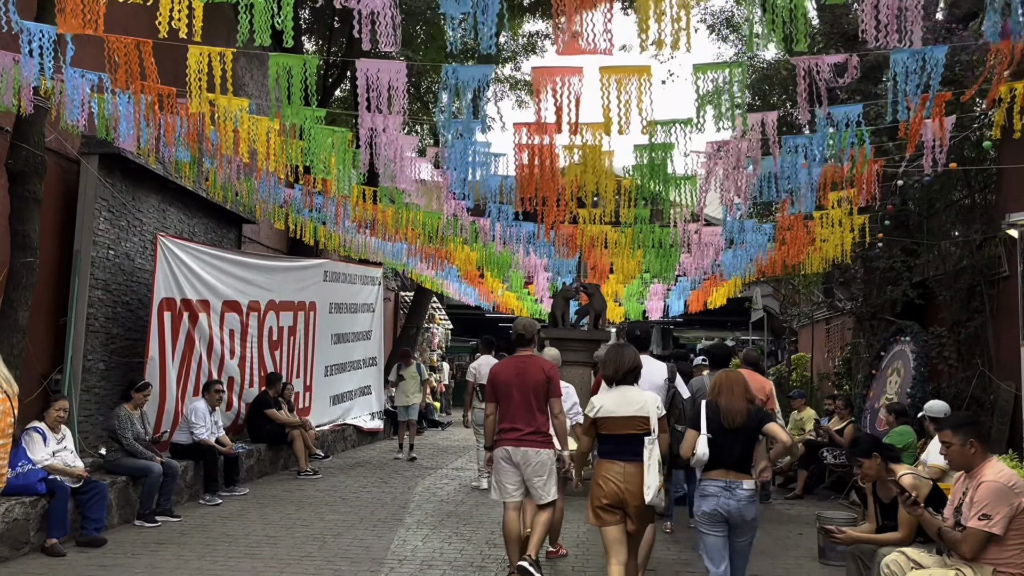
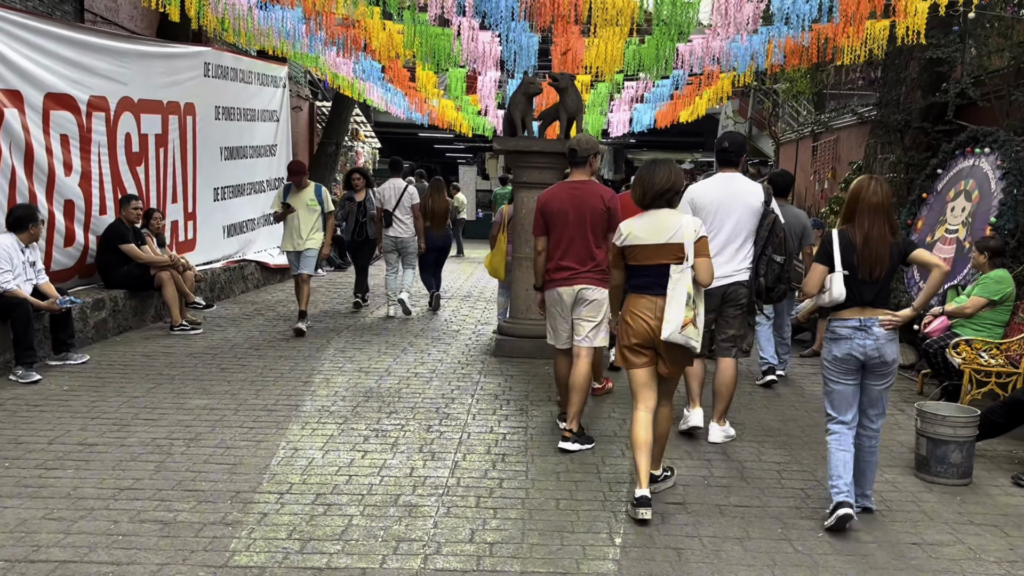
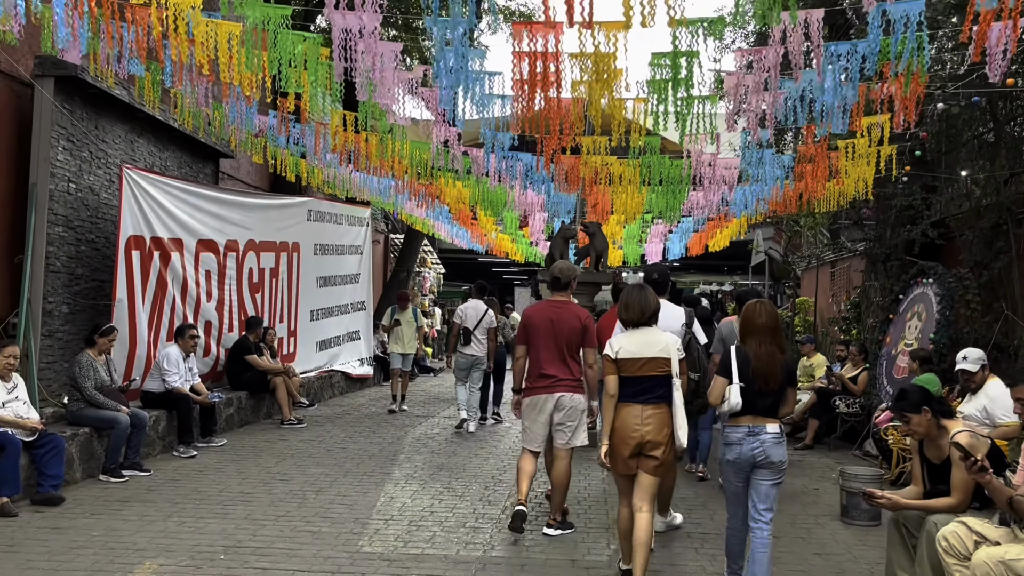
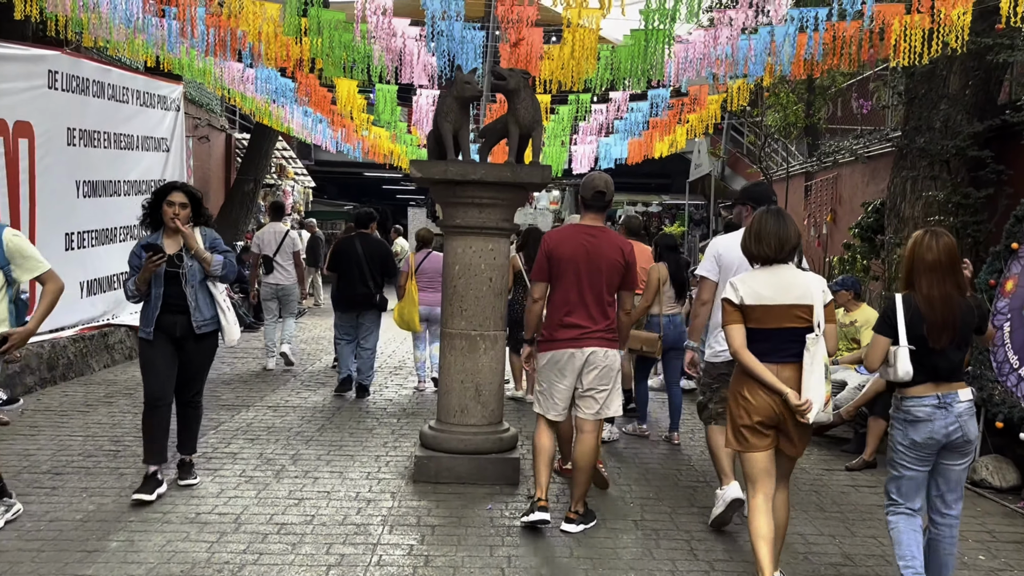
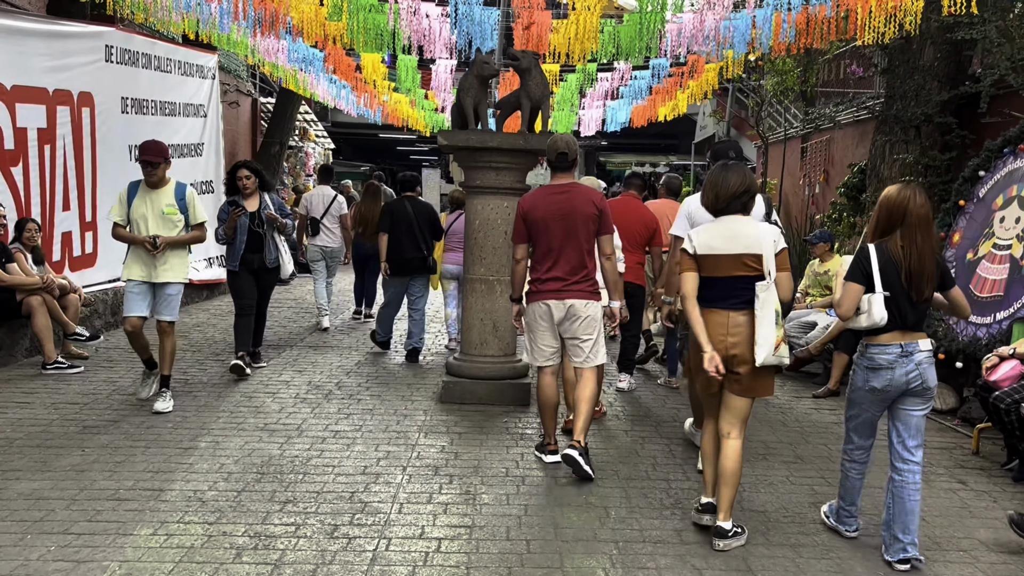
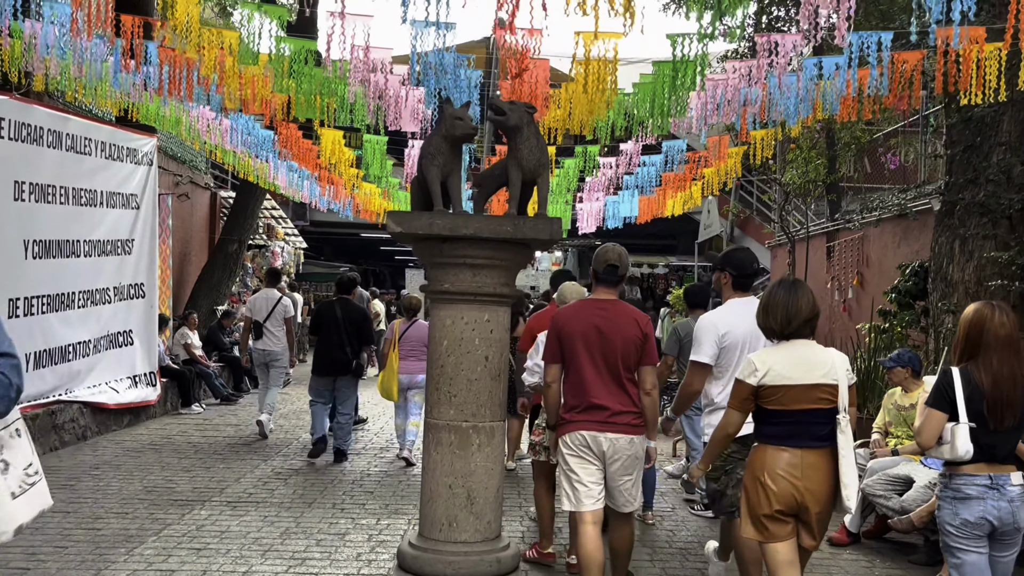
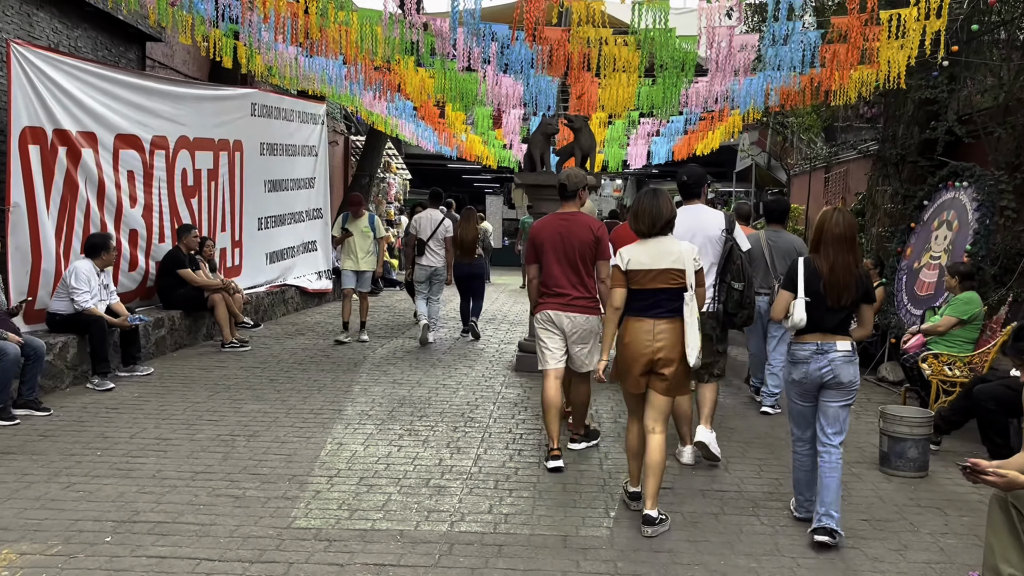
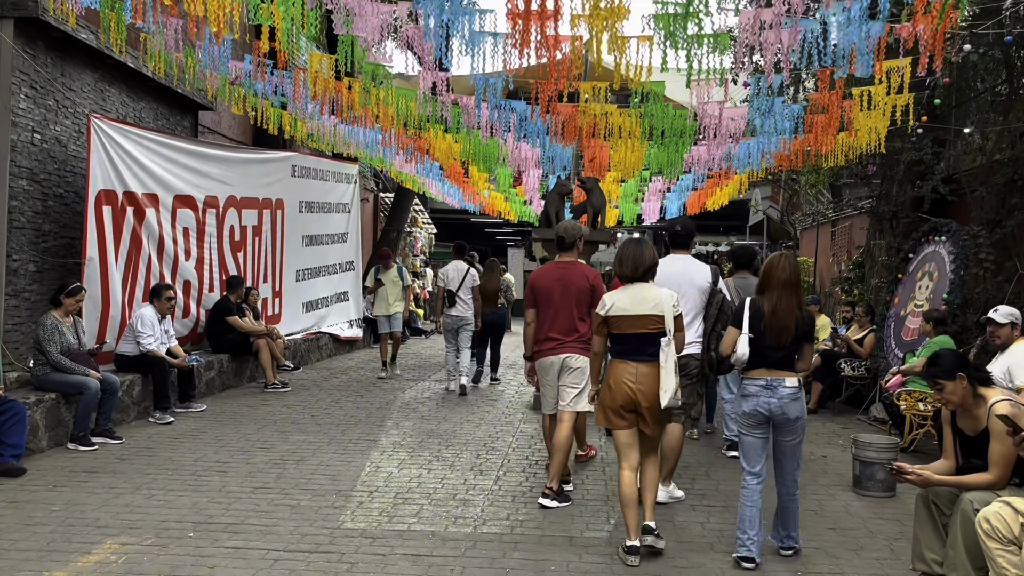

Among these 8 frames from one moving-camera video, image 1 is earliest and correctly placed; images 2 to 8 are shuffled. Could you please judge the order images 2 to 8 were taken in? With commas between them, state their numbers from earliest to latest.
3, 8, 7, 2, 5, 4, 6
